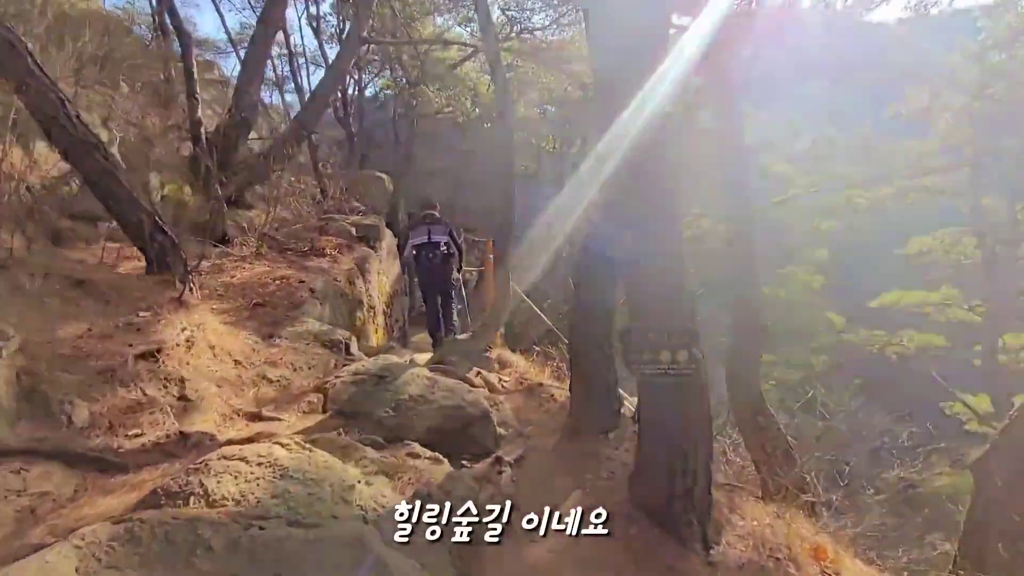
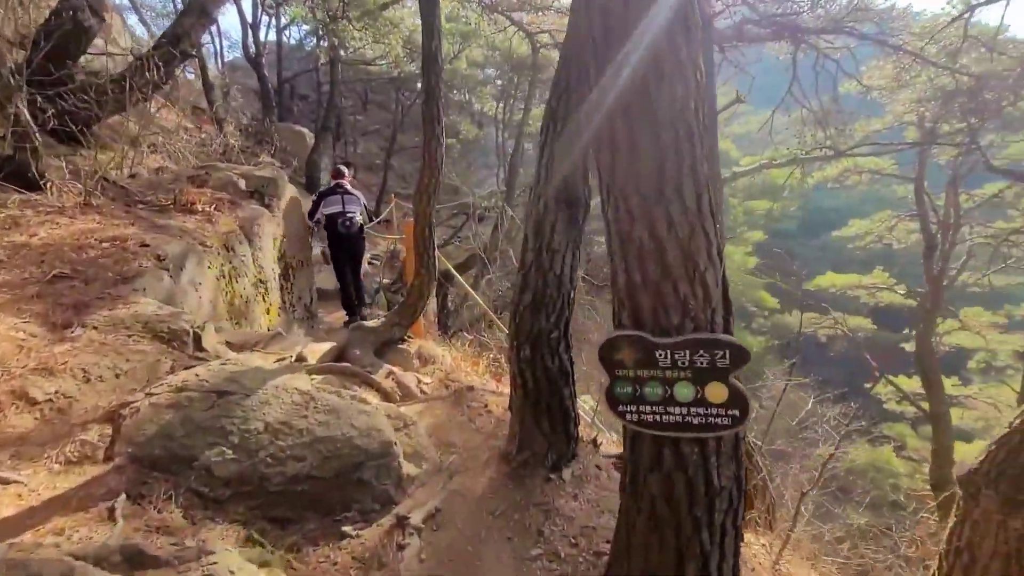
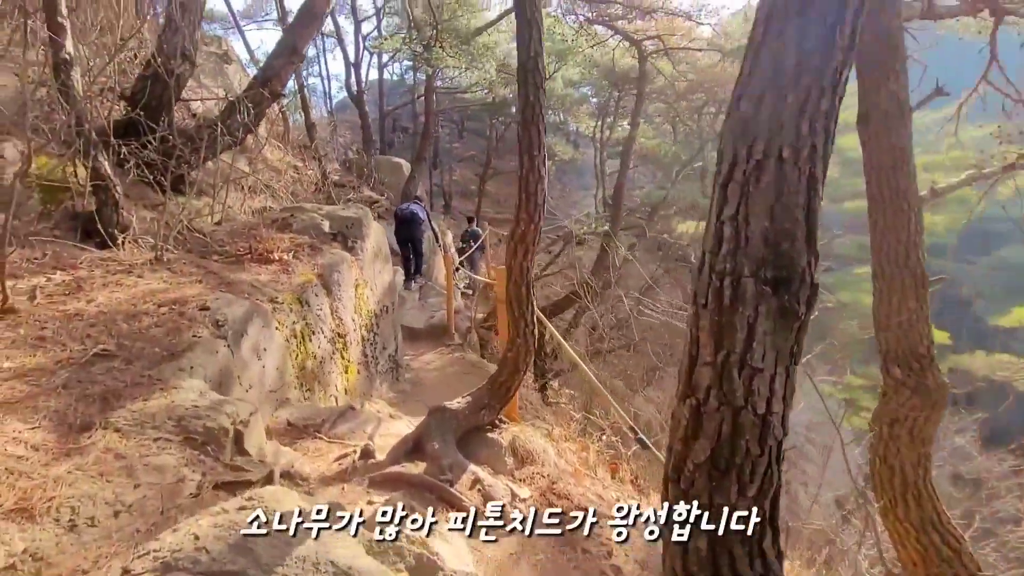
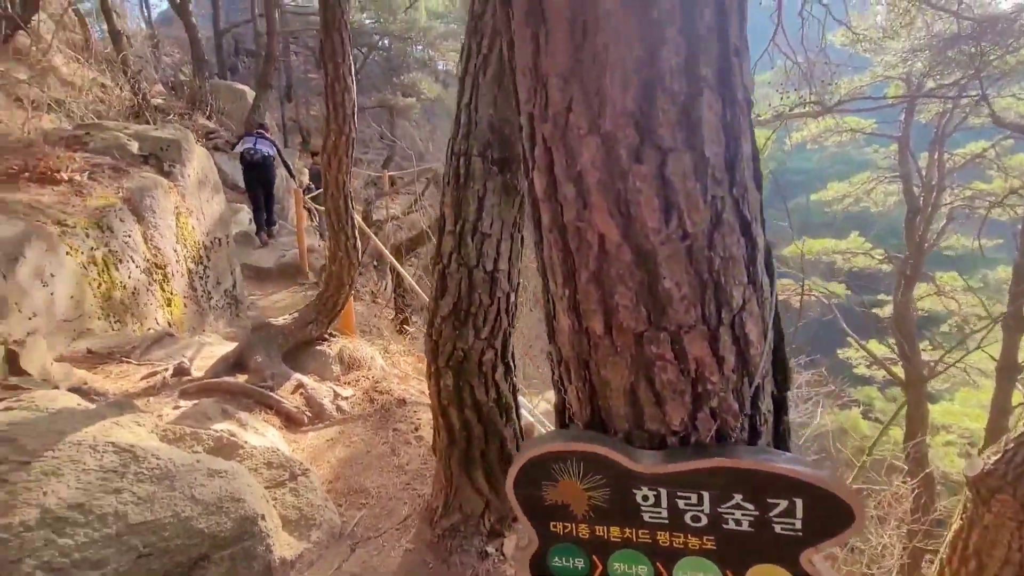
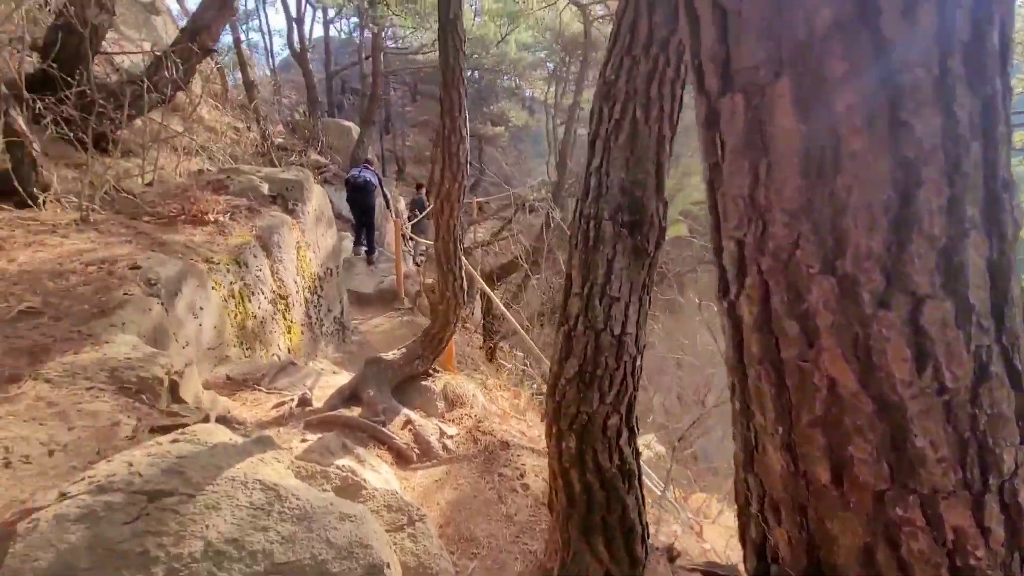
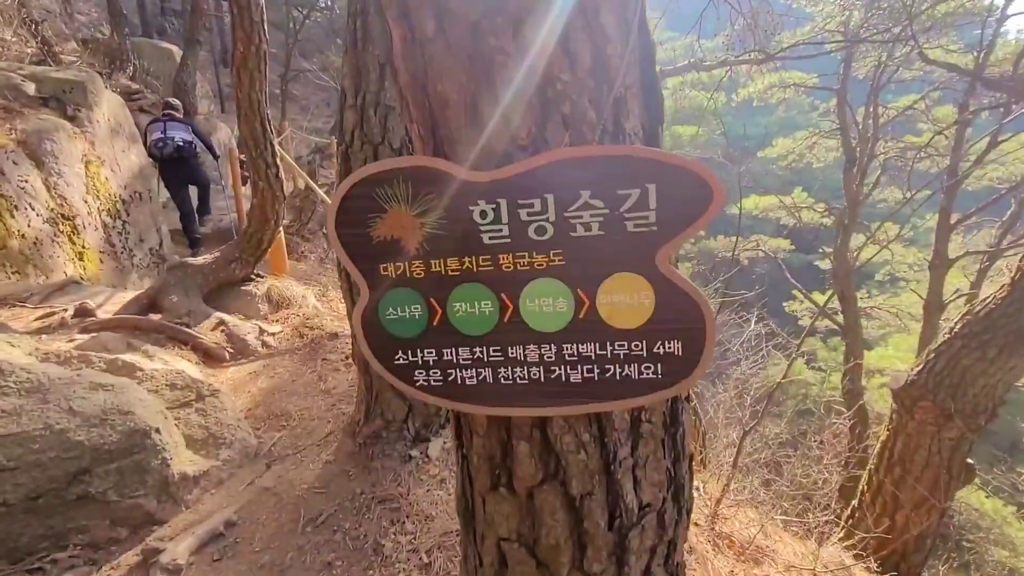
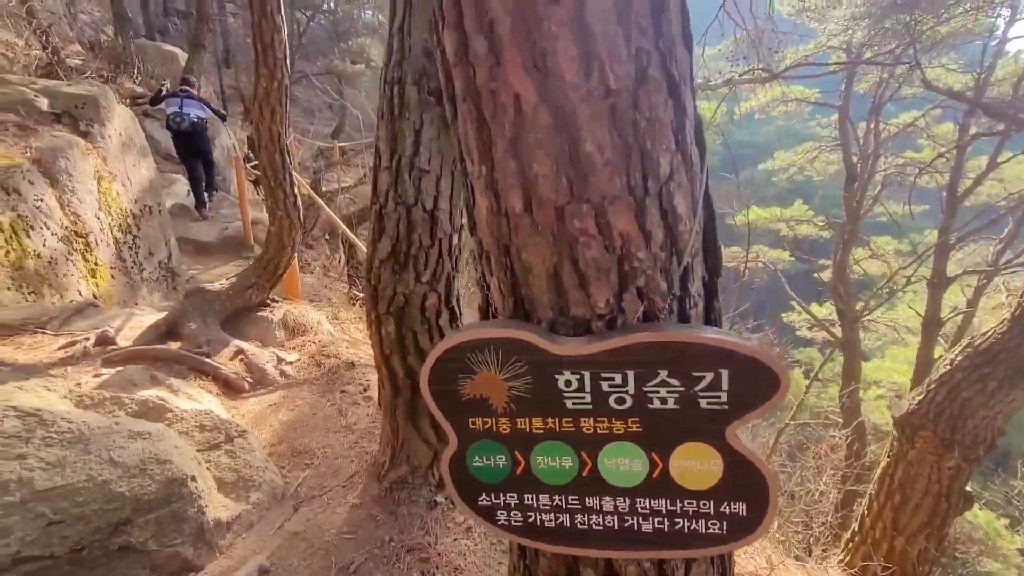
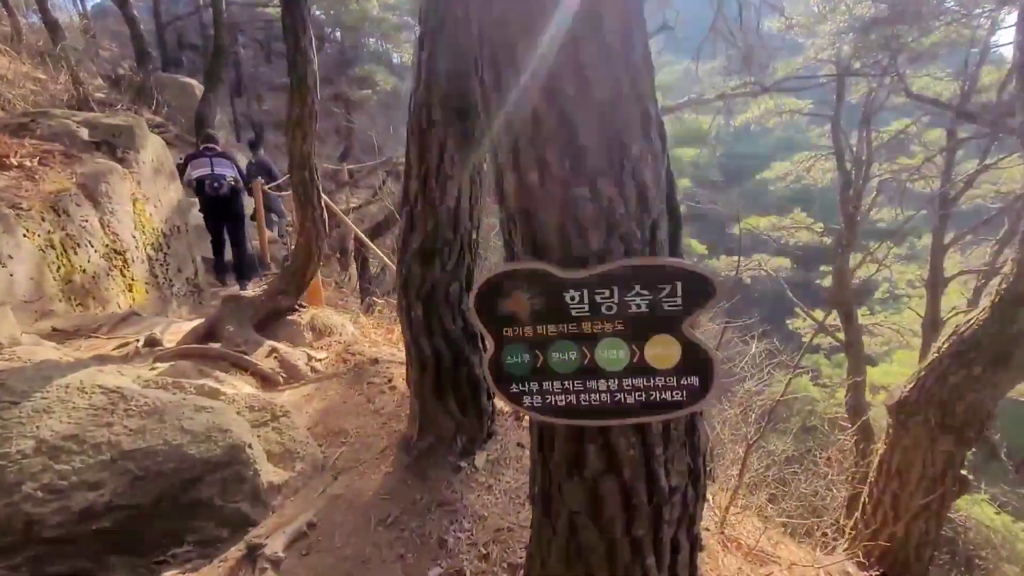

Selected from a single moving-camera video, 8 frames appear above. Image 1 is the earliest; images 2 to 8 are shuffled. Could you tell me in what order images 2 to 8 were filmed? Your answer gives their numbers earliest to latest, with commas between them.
2, 8, 6, 7, 4, 5, 3
